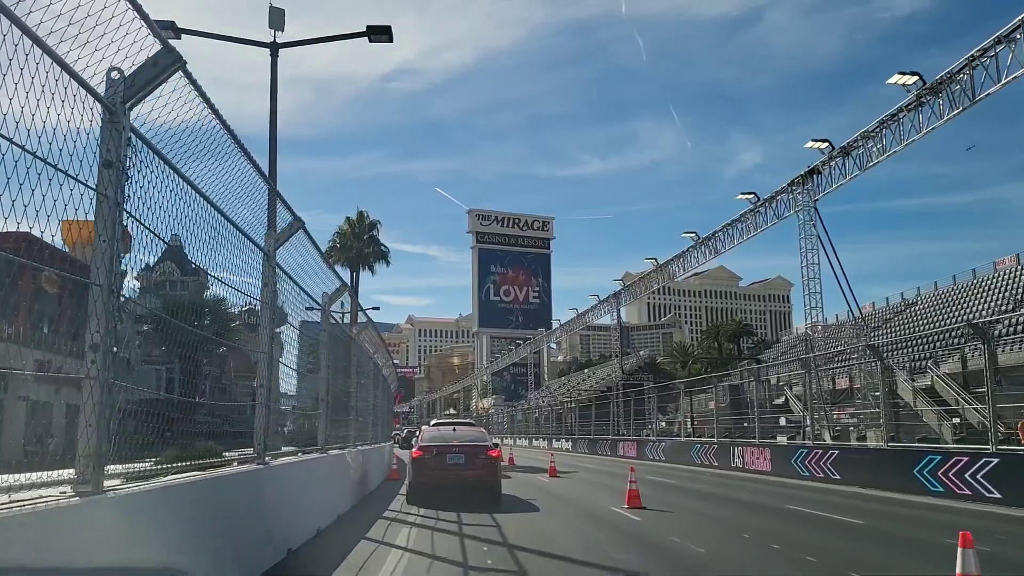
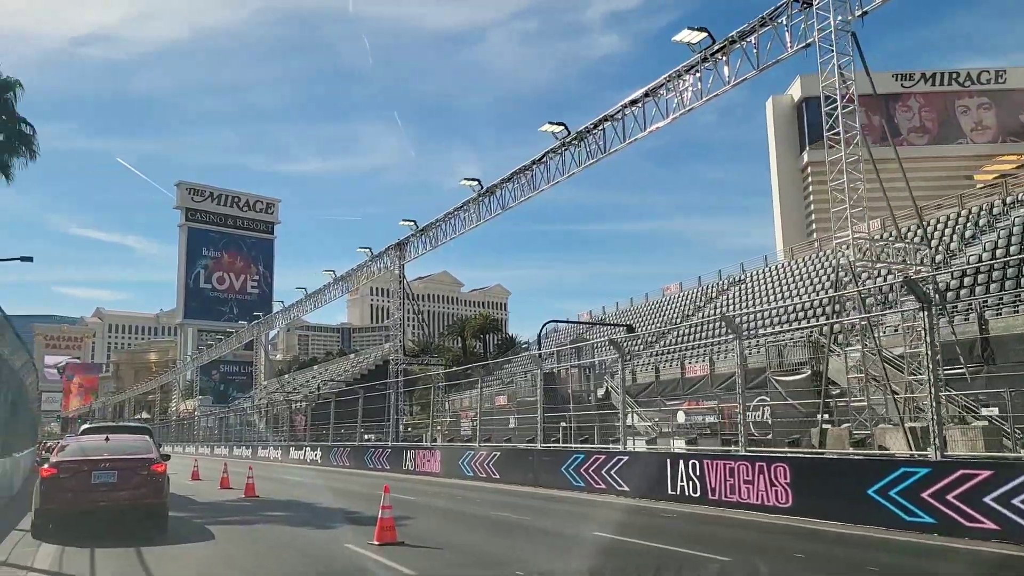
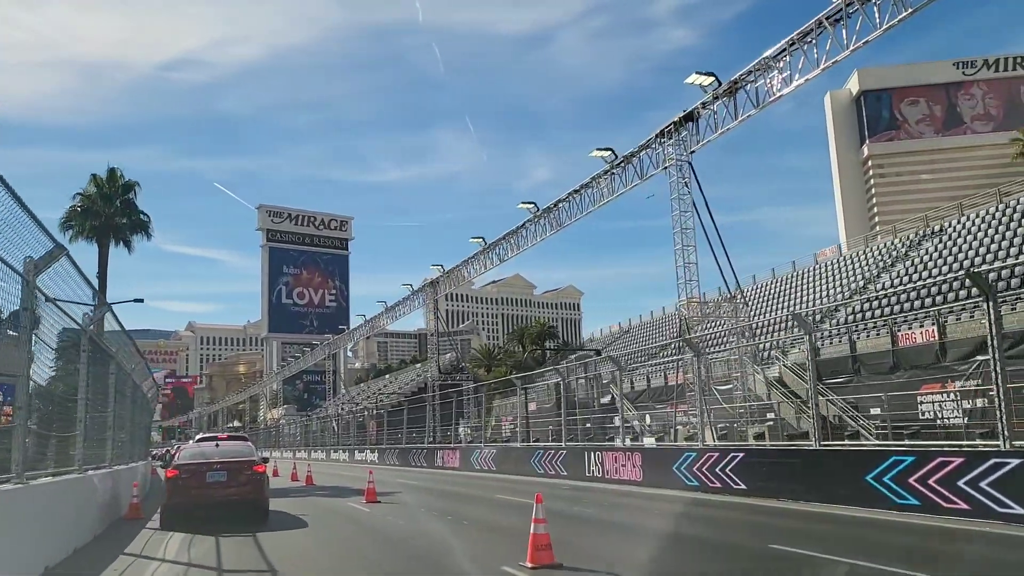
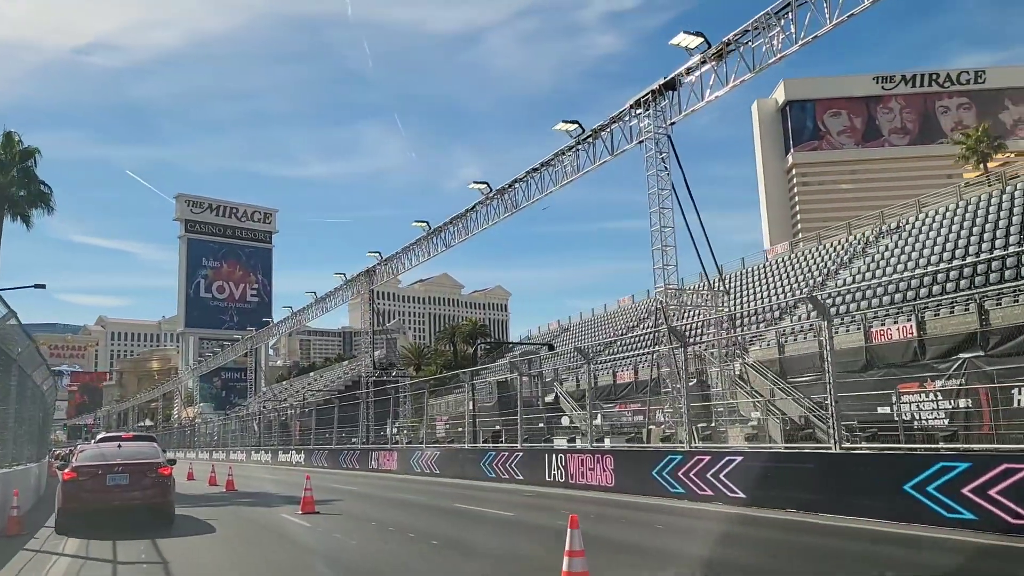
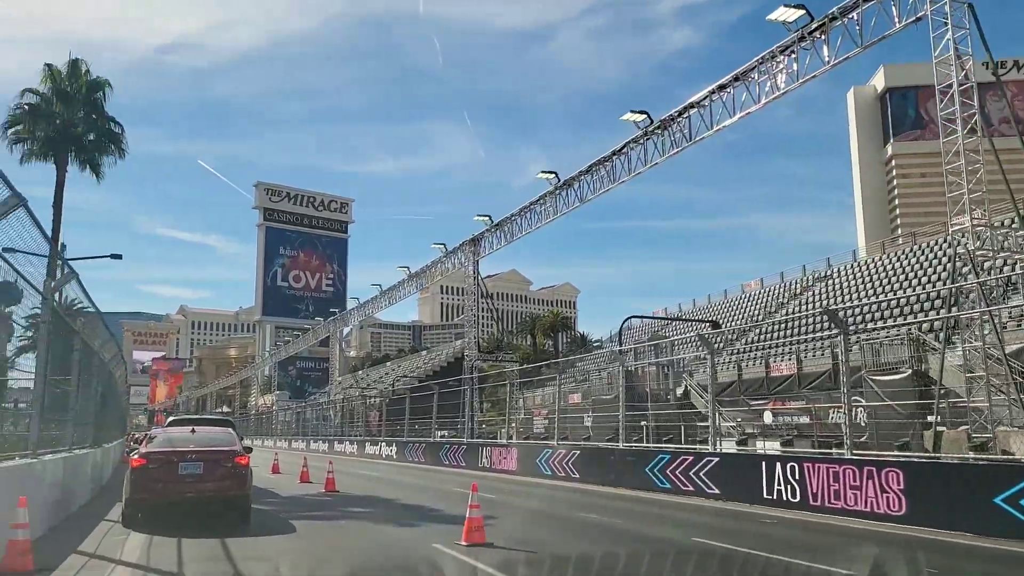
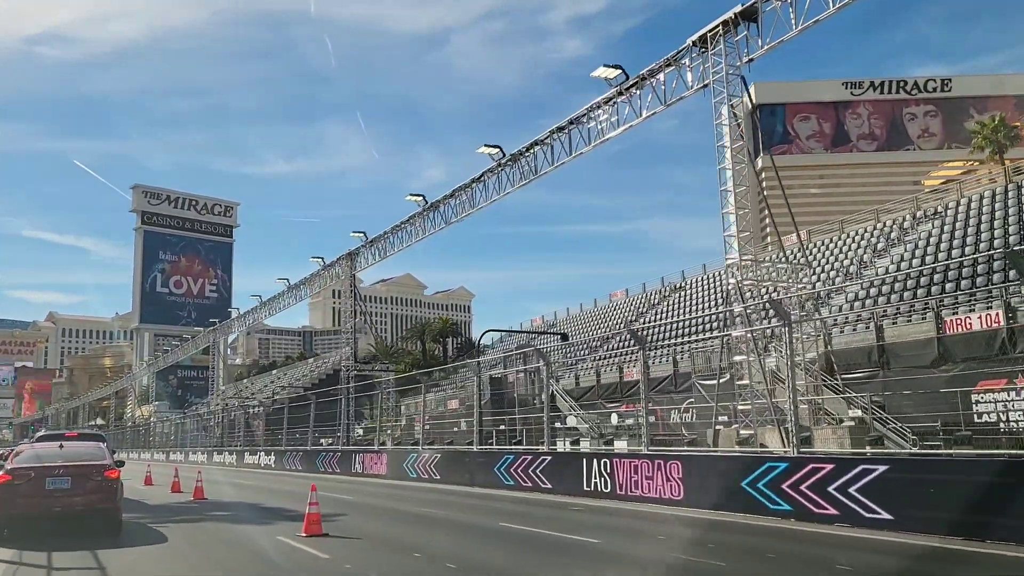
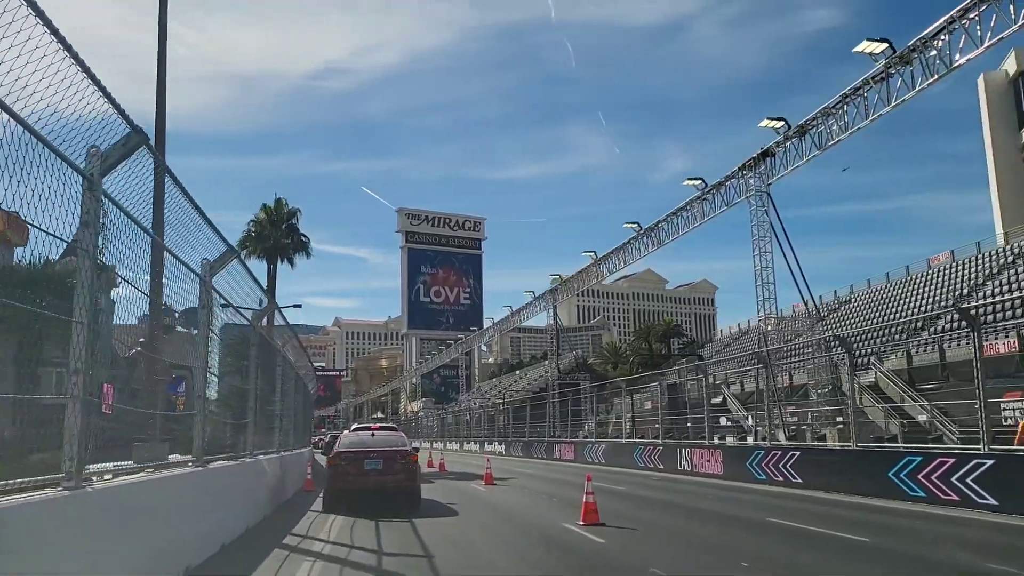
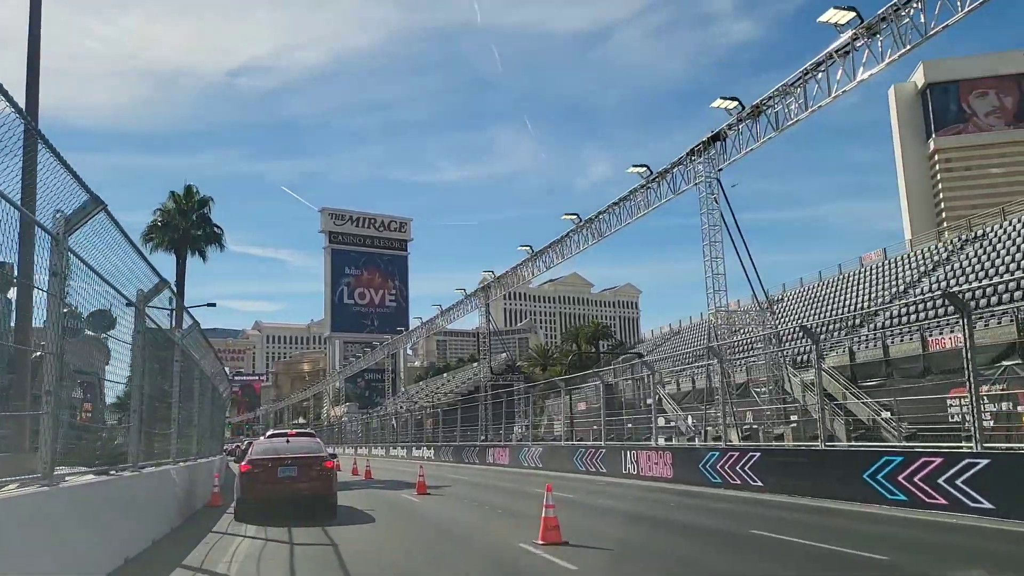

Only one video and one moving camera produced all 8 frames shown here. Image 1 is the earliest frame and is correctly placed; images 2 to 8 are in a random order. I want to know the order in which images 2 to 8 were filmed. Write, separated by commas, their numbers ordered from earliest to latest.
7, 8, 3, 4, 6, 2, 5
